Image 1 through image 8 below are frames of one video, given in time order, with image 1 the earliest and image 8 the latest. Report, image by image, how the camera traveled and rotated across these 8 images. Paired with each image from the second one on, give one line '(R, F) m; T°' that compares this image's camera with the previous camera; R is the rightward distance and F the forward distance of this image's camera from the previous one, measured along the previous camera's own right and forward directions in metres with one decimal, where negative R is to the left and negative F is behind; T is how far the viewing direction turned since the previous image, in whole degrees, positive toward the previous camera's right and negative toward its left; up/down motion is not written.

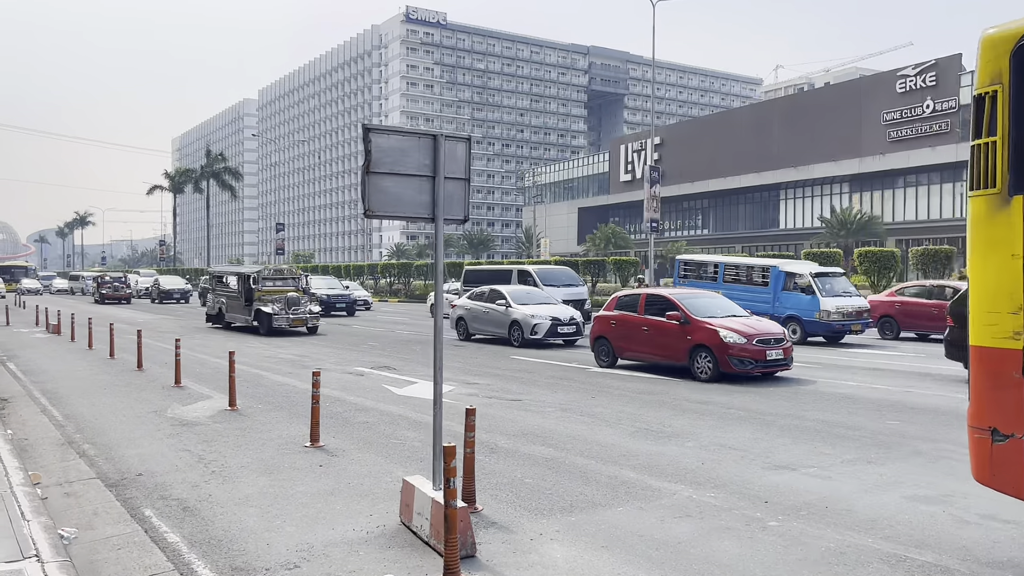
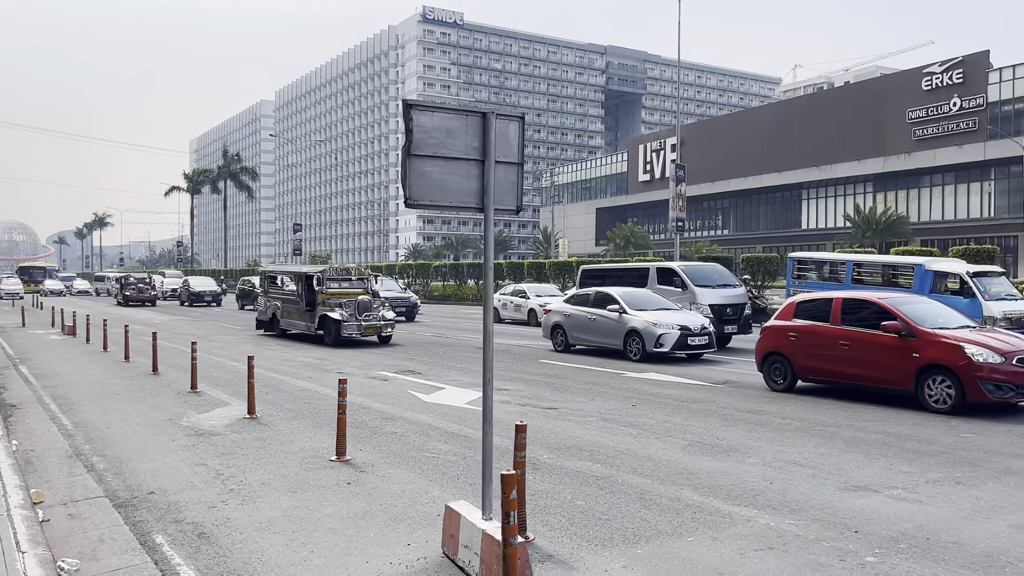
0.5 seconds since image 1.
(-0.3, +0.7) m; -1°
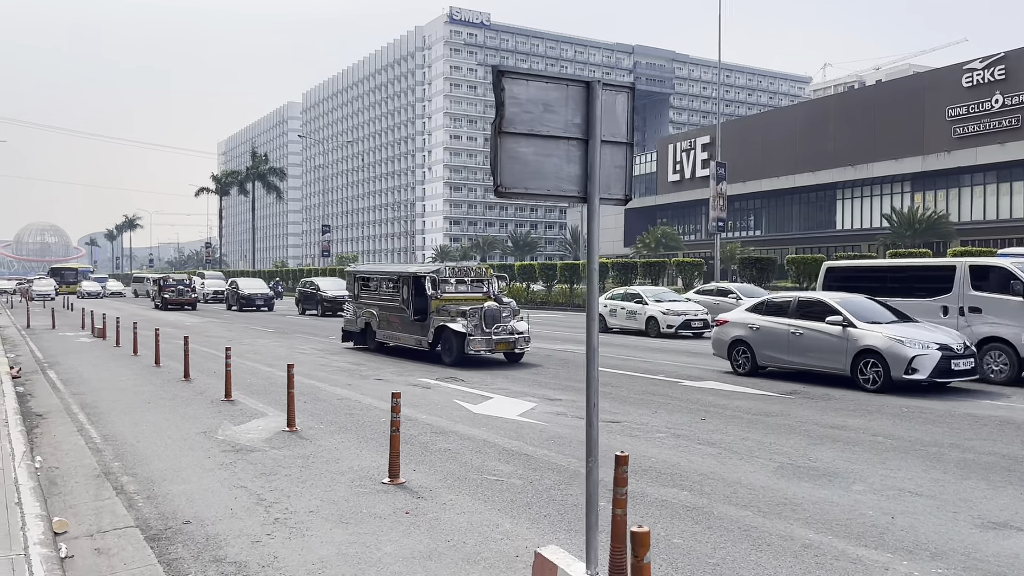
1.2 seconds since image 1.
(-0.4, +0.8) m; -2°
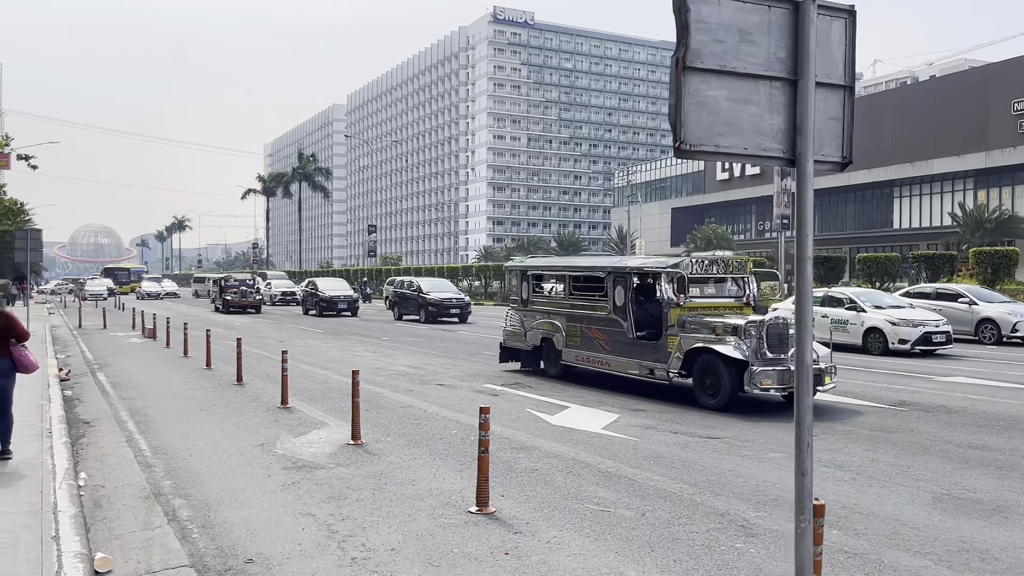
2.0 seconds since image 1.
(-0.5, +1.0) m; -3°
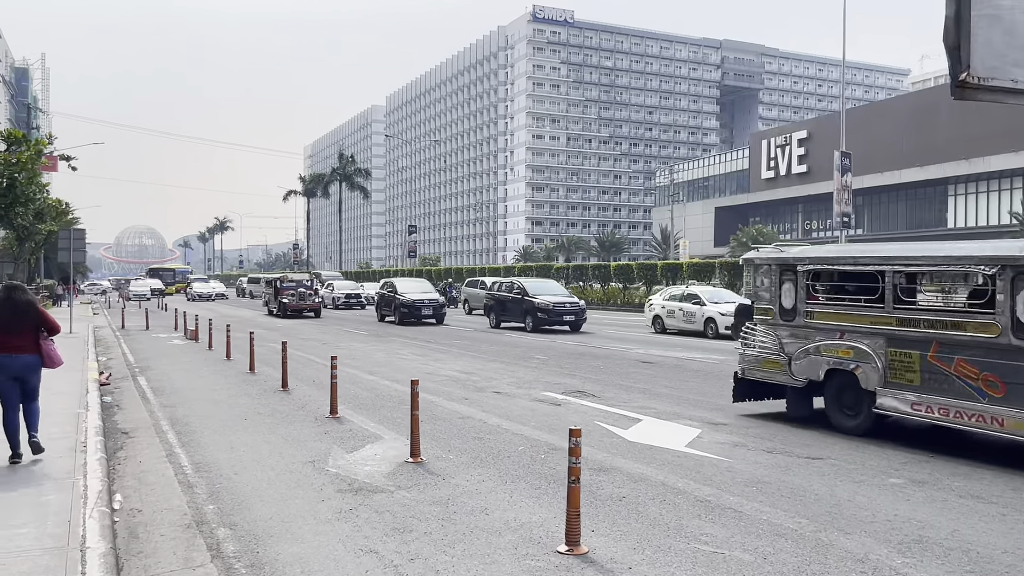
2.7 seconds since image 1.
(-0.4, +0.9) m; -3°
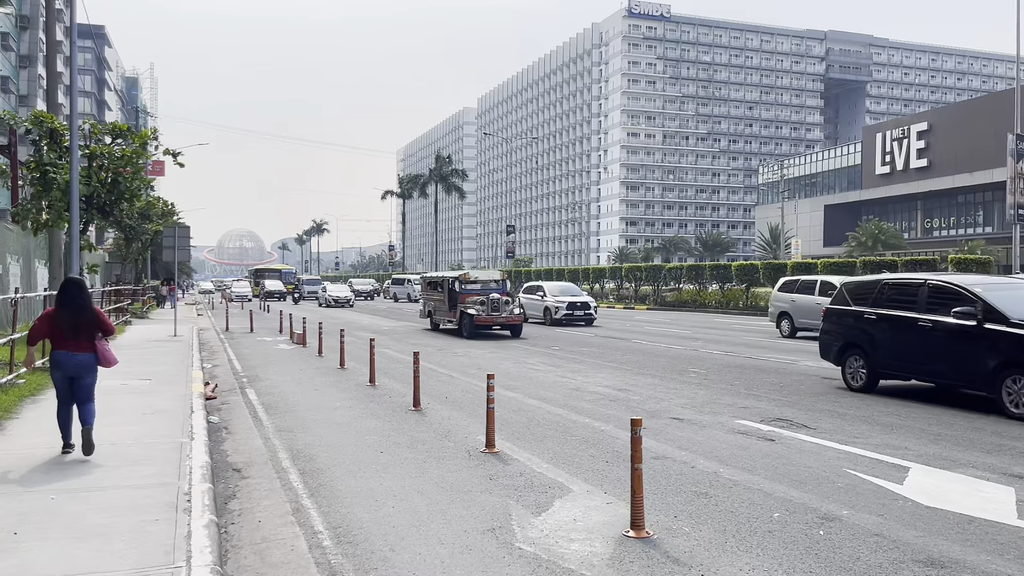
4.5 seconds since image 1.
(-1.1, +2.3) m; -6°
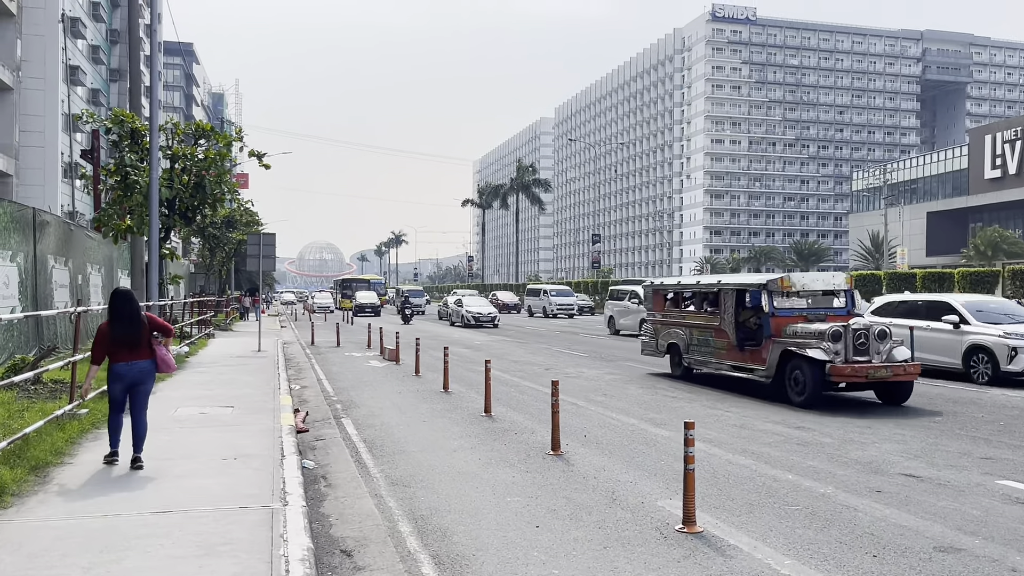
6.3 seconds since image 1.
(-0.9, +2.2) m; -5°
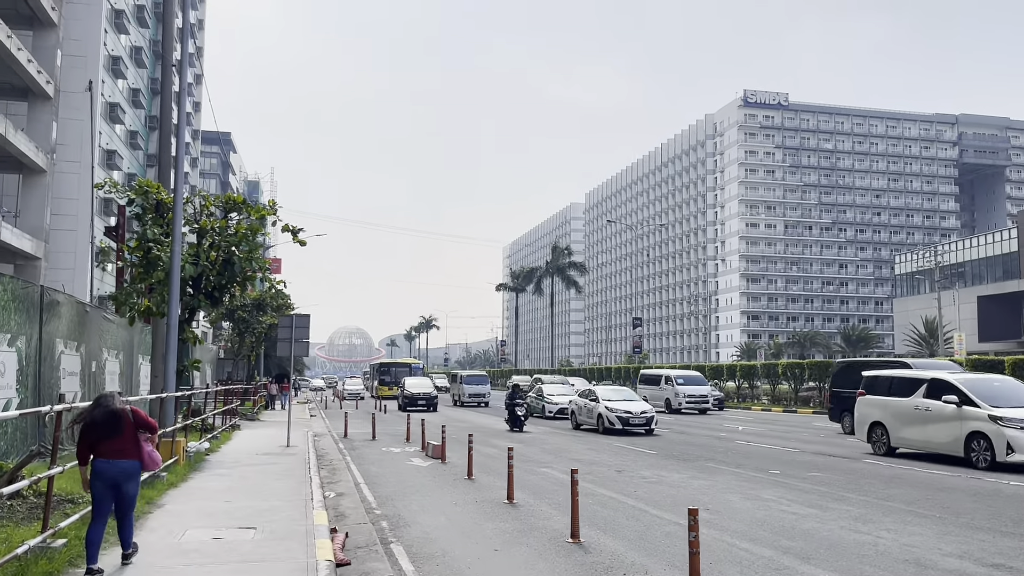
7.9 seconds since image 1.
(-0.7, +2.2) m; -2°
